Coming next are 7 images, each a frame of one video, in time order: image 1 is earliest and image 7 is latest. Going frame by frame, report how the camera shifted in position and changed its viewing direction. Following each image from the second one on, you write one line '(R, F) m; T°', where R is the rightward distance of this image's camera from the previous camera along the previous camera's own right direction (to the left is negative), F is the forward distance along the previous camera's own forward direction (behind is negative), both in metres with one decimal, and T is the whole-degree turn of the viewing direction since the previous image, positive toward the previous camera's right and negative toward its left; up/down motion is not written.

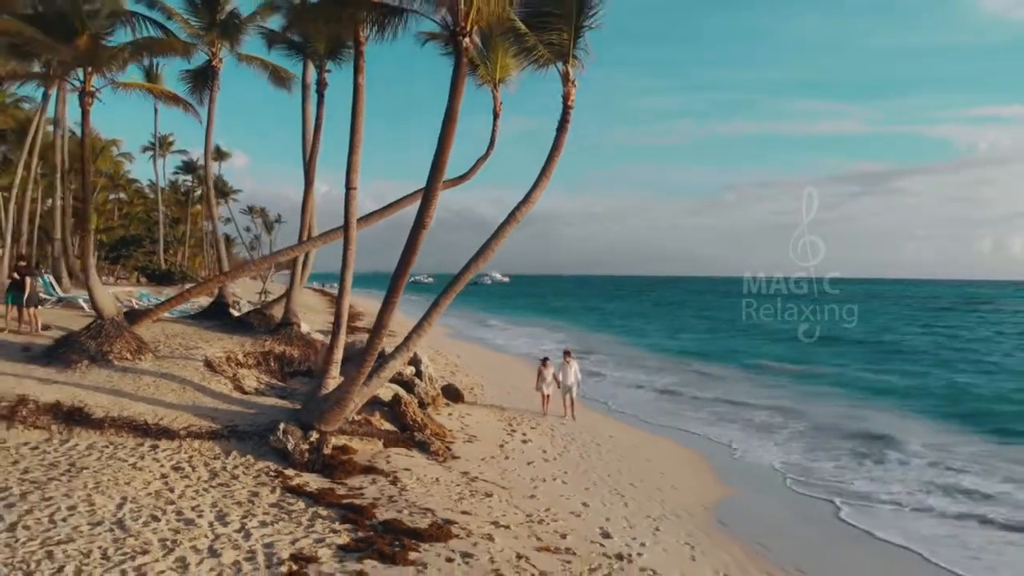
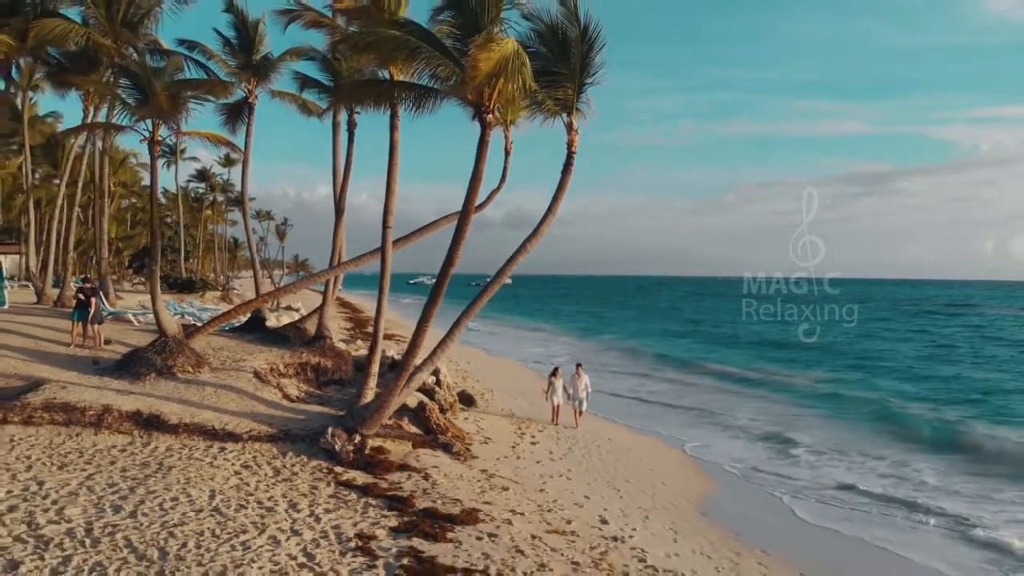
(-0.1, -1.1) m; 0°
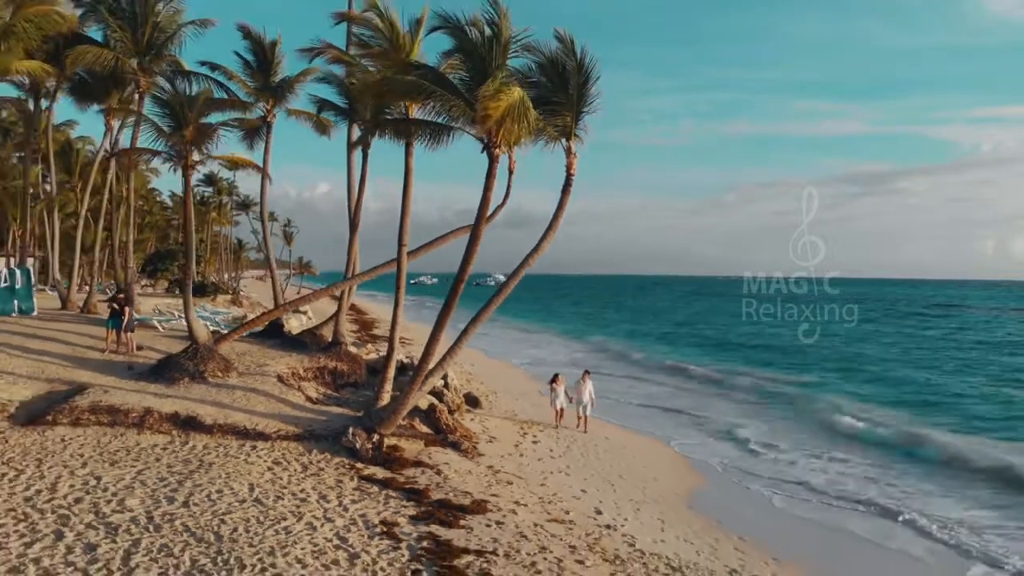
(0.0, -0.7) m; 0°
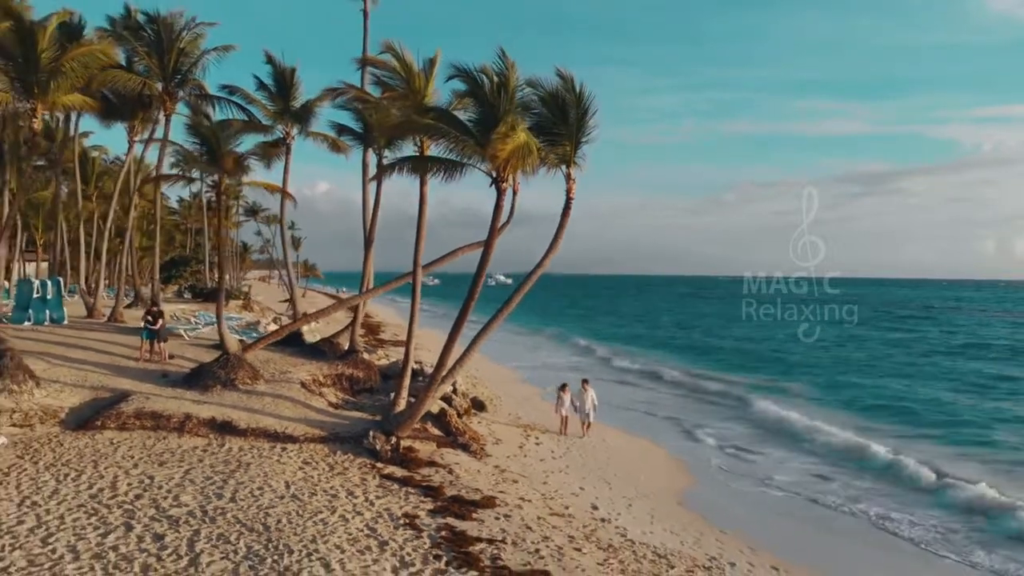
(-0.1, -0.8) m; 0°
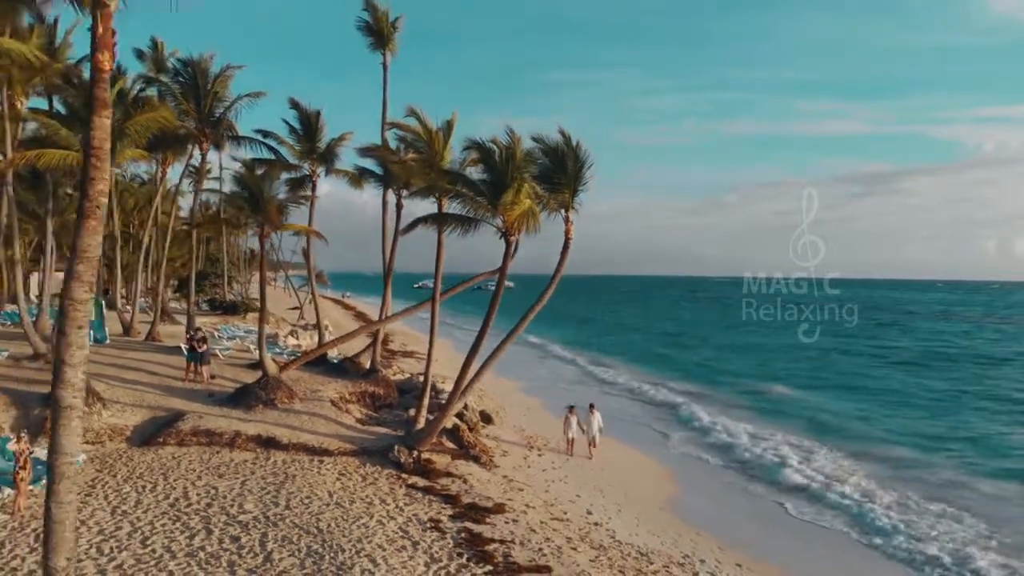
(-0.1, -1.4) m; 0°
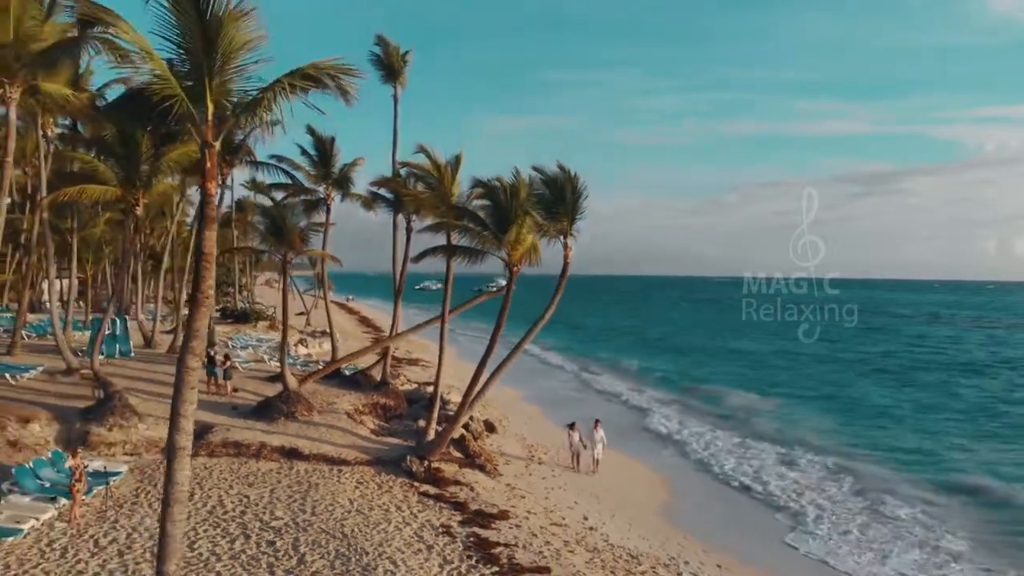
(0.0, -0.9) m; 0°
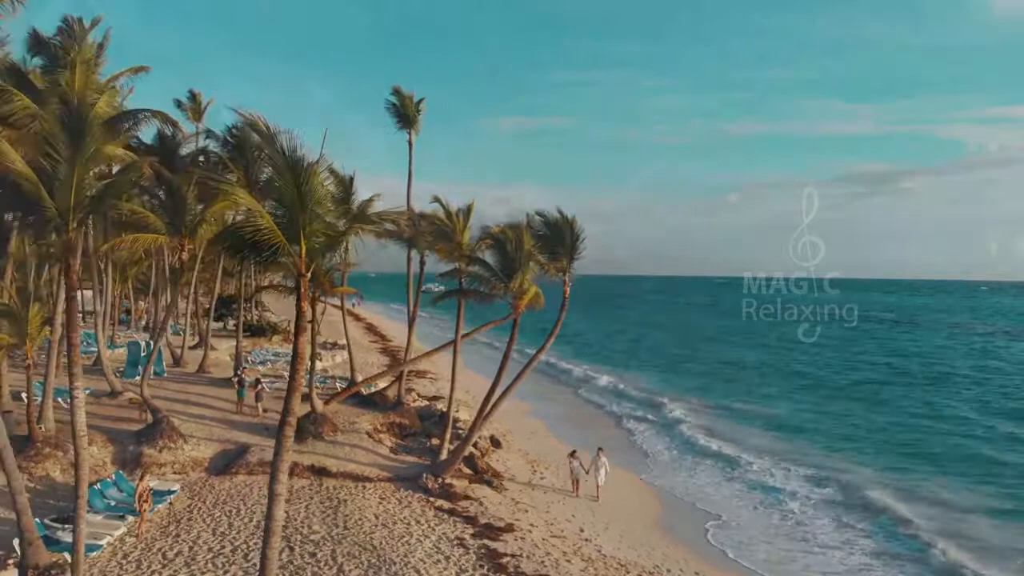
(-0.1, -1.4) m; 0°
